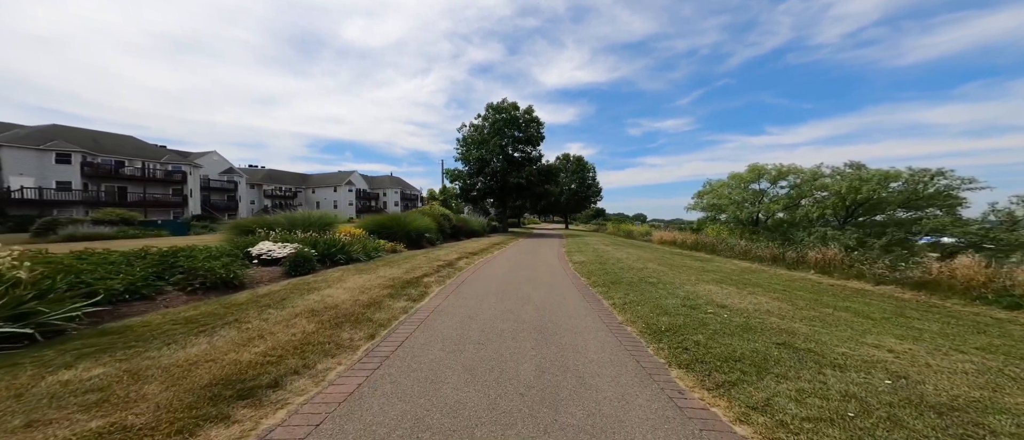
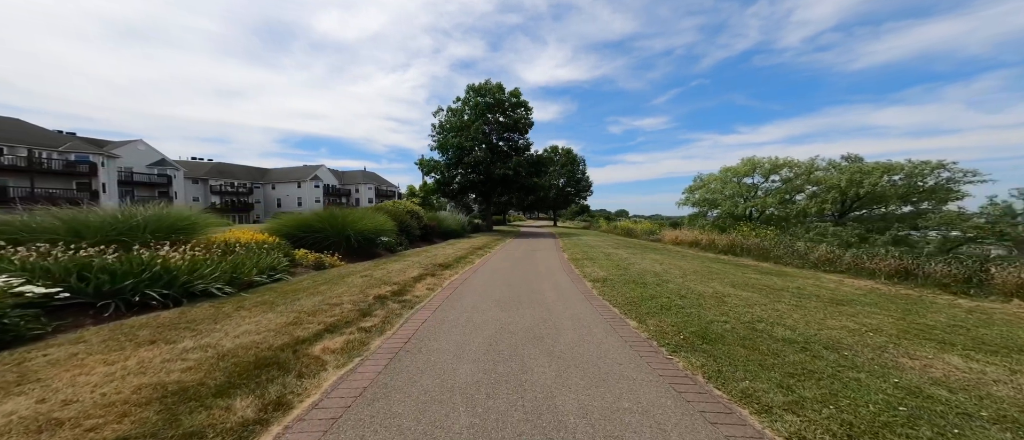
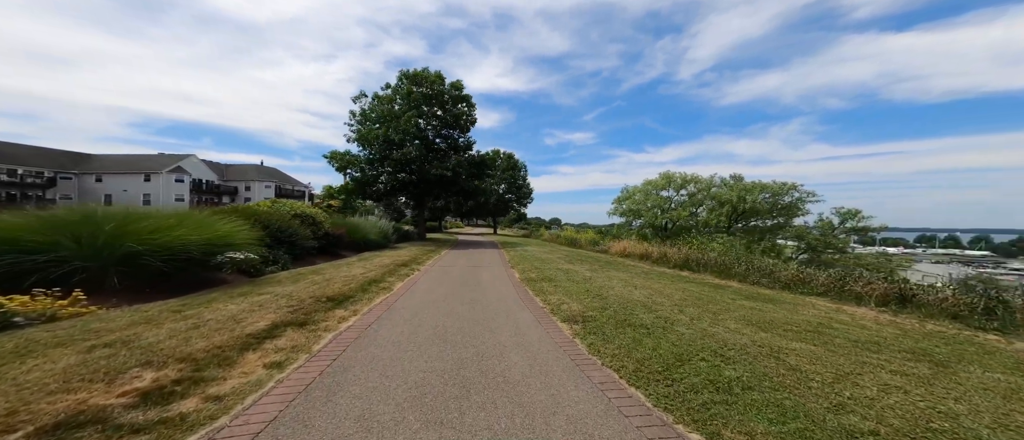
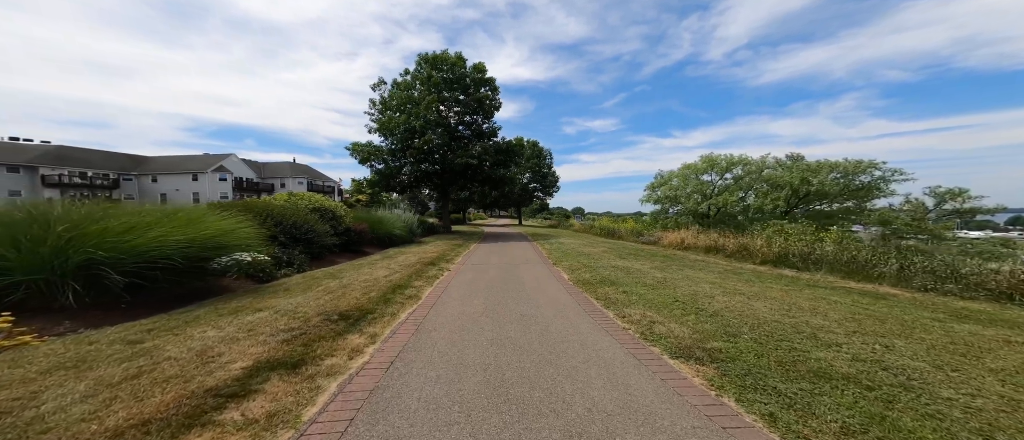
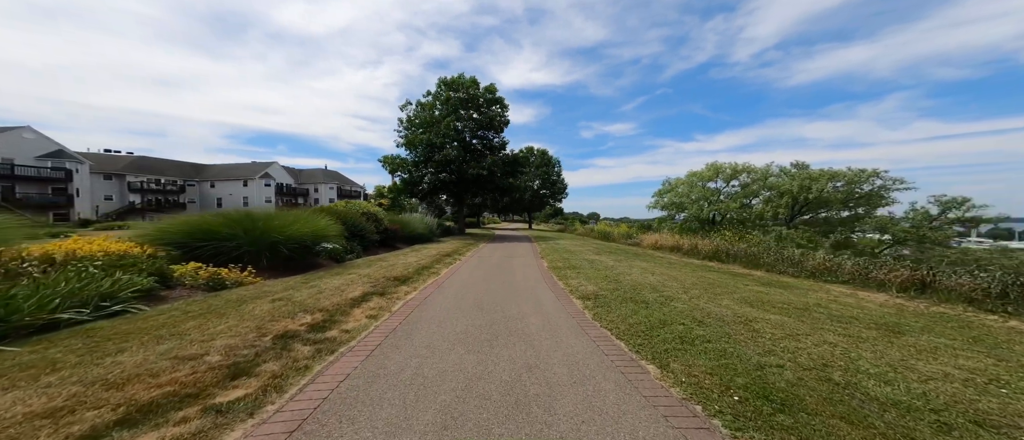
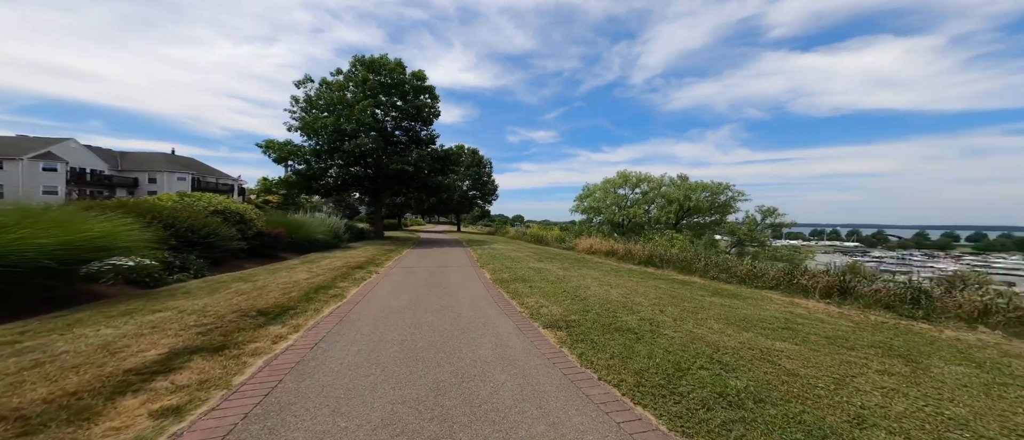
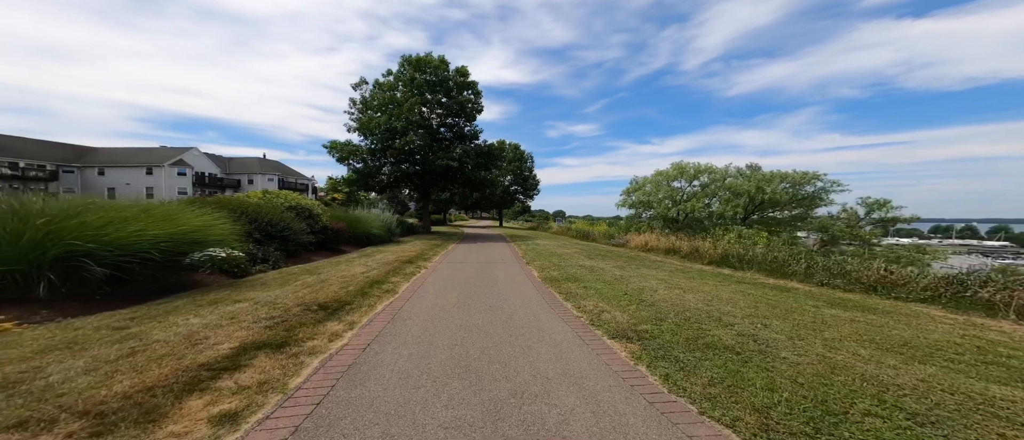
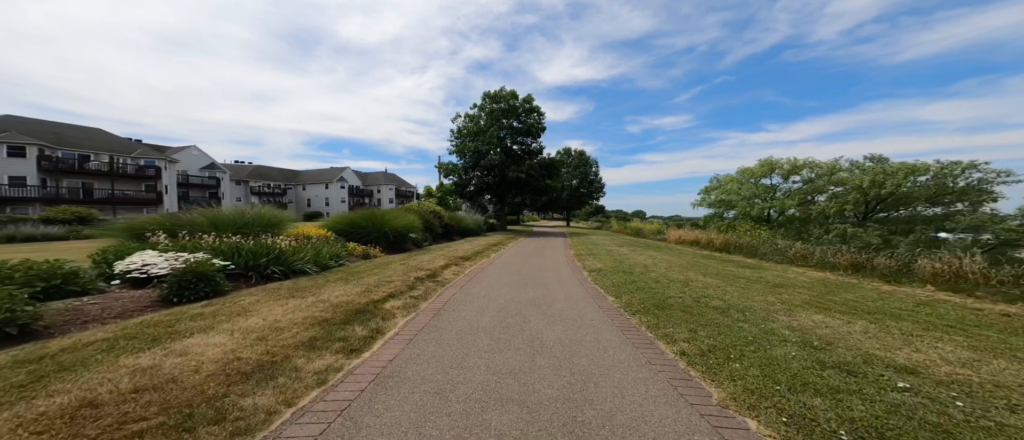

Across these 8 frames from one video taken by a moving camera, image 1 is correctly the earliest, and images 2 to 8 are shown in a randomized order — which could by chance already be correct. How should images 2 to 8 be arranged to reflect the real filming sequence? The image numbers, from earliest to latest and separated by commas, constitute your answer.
8, 2, 5, 3, 6, 7, 4
